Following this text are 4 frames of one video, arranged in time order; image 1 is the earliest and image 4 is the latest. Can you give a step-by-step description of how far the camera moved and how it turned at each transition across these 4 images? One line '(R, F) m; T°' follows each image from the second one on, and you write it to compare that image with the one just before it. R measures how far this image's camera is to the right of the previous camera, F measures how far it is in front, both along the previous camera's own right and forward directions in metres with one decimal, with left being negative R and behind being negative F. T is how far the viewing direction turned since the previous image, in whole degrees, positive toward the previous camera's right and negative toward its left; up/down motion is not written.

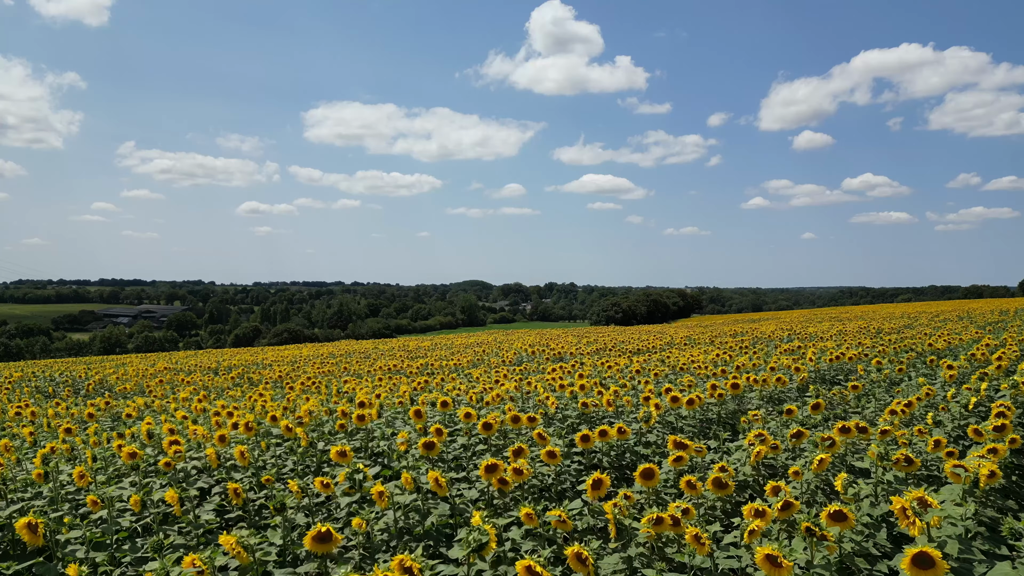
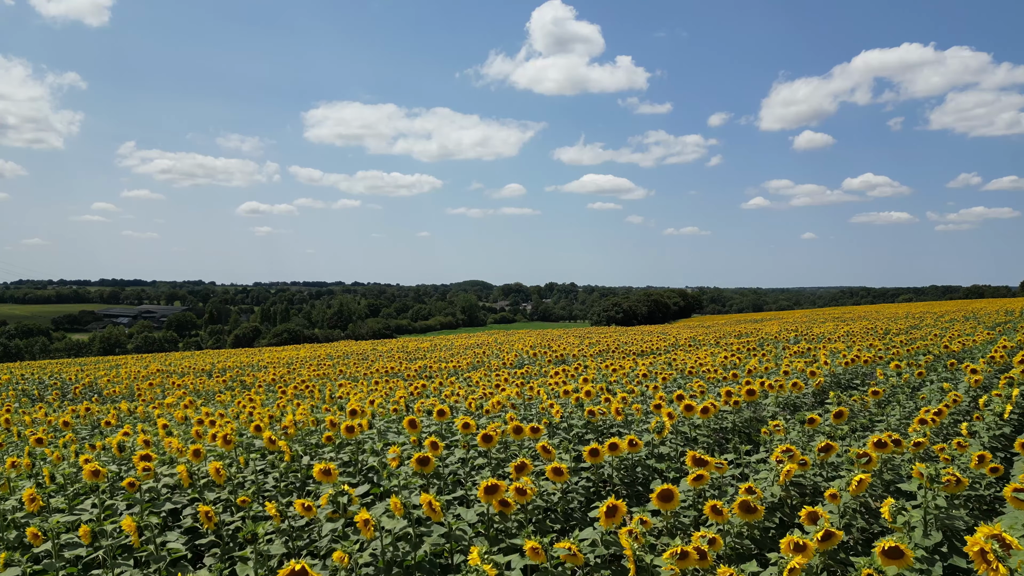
(0.0, +0.6) m; 0°
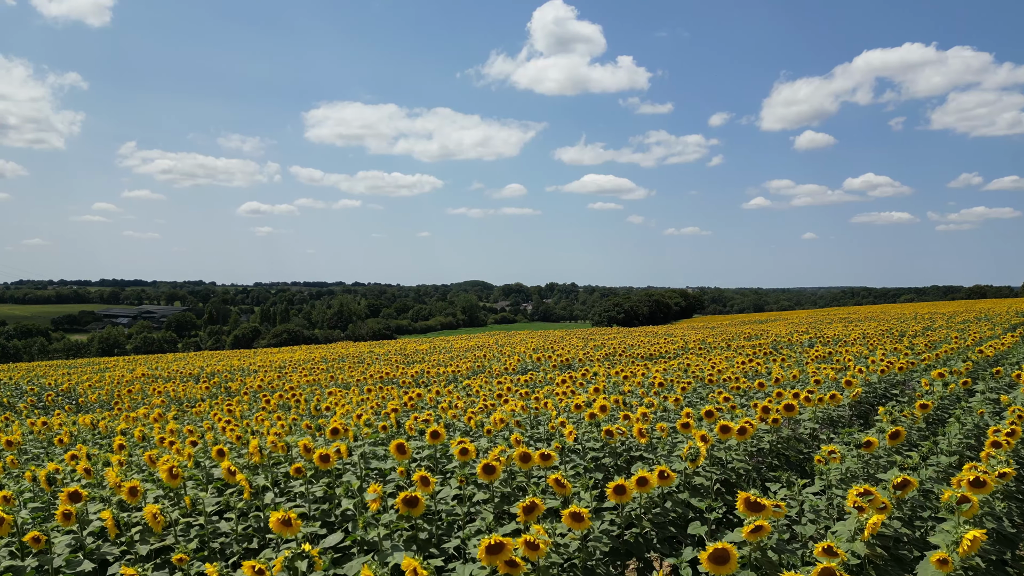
(-0.1, +1.2) m; 0°
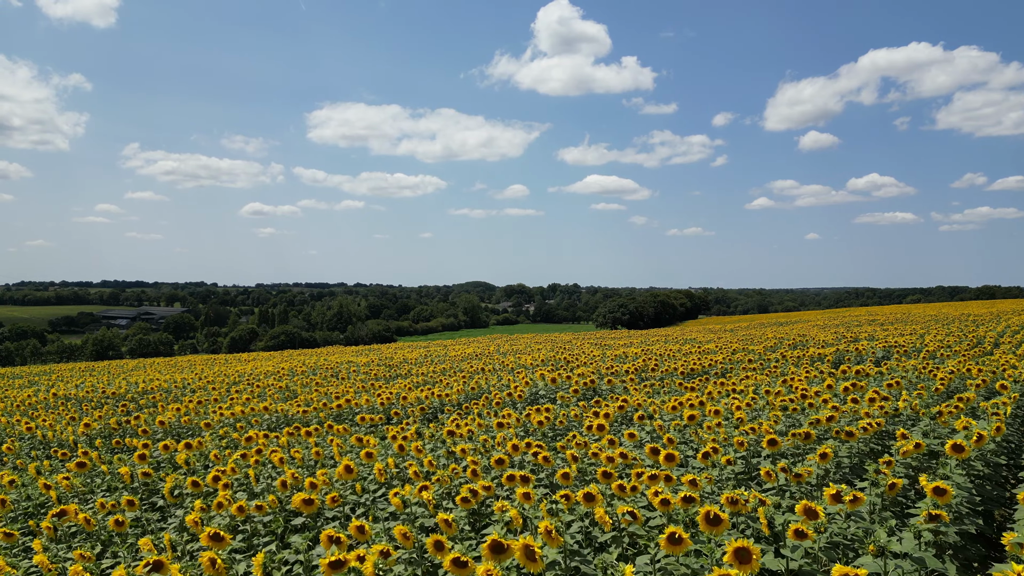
(-0.1, +5.2) m; 0°
